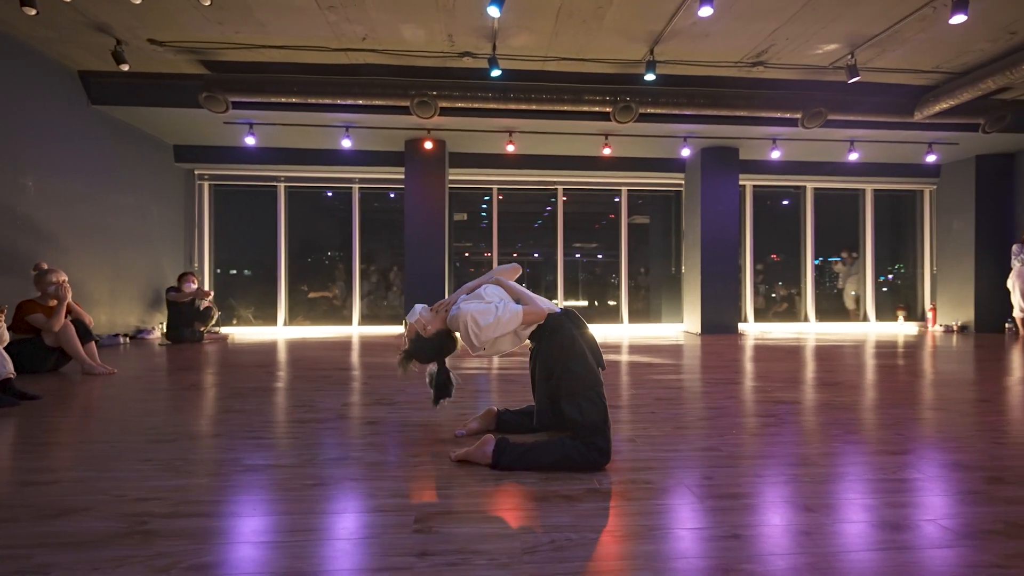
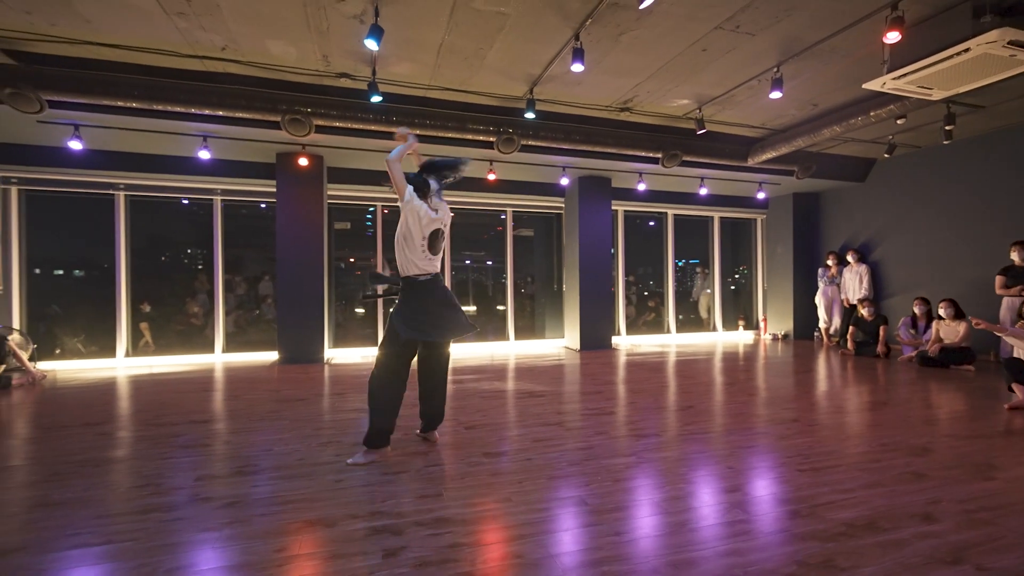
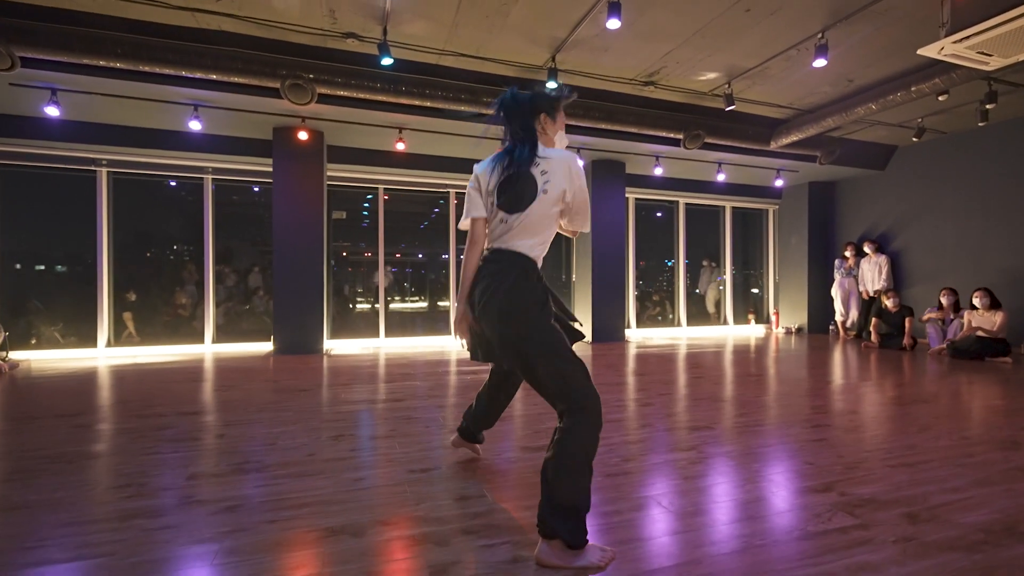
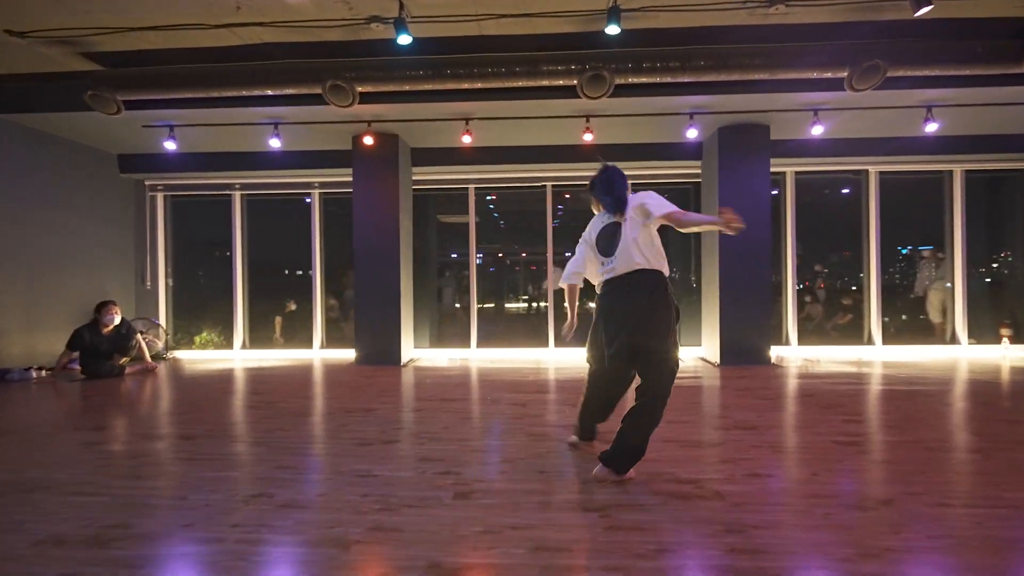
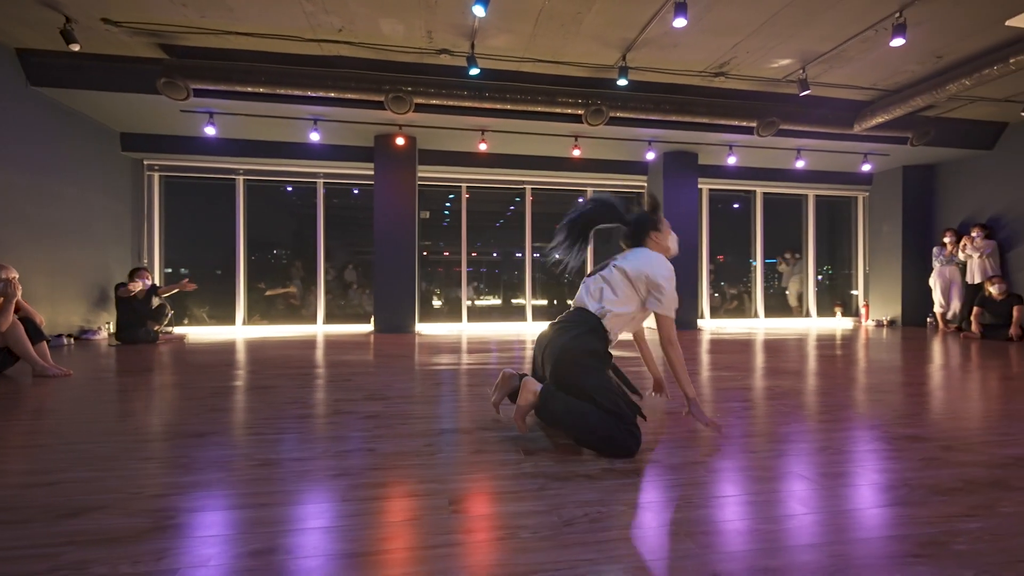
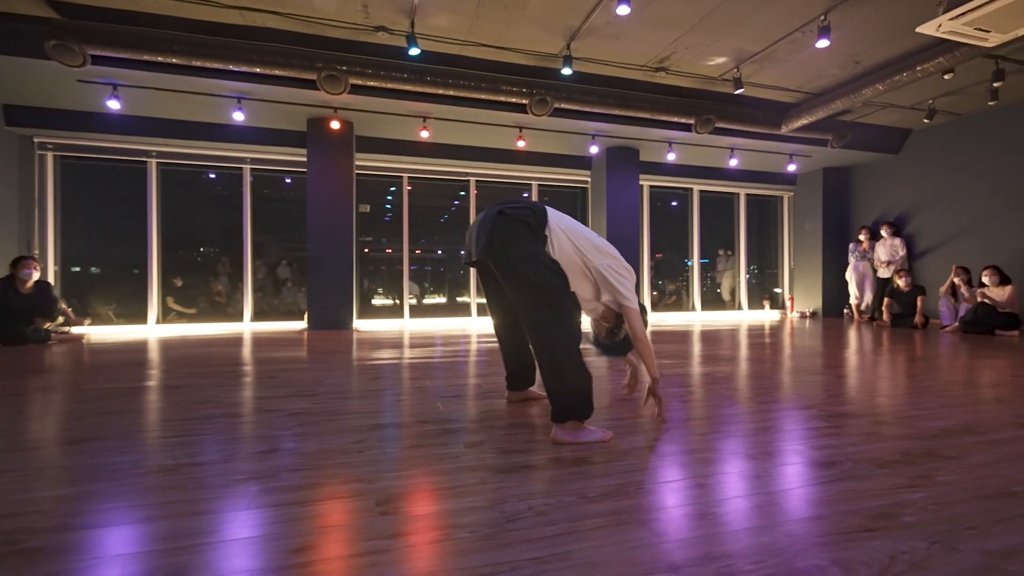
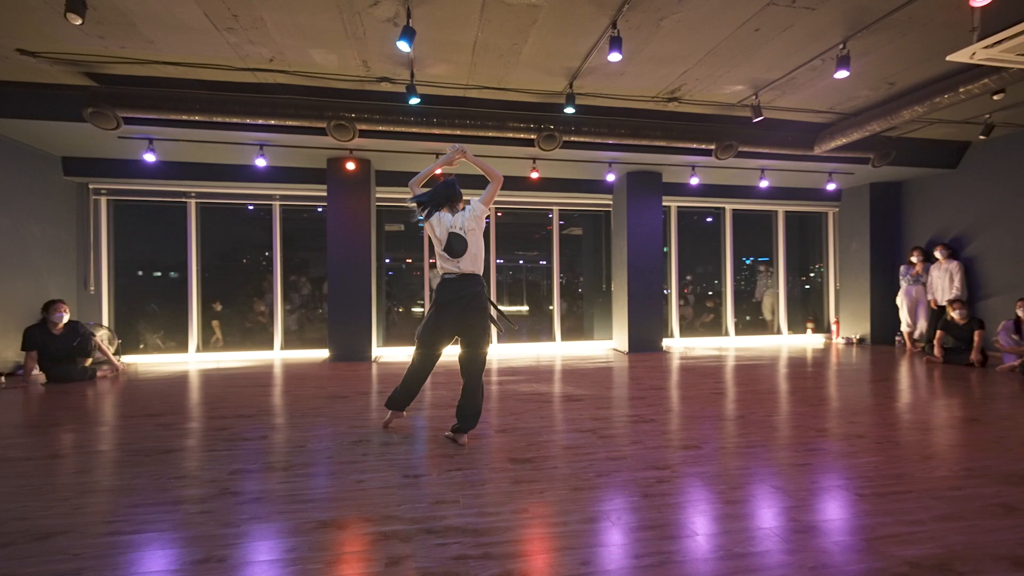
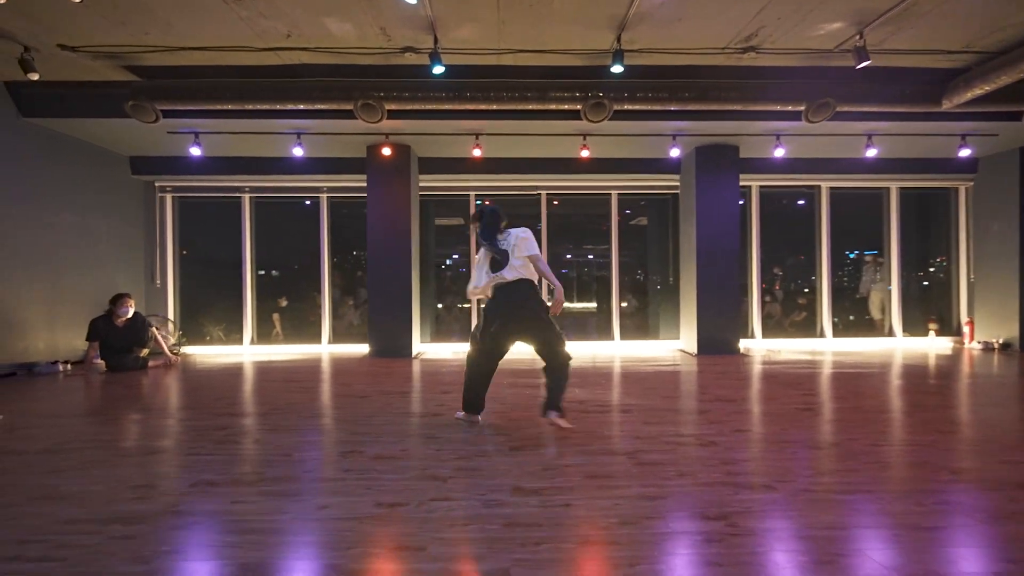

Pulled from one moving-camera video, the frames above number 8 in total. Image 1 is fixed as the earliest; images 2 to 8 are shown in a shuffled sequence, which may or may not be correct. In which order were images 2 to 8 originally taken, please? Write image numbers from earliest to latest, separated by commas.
5, 6, 3, 2, 7, 8, 4
